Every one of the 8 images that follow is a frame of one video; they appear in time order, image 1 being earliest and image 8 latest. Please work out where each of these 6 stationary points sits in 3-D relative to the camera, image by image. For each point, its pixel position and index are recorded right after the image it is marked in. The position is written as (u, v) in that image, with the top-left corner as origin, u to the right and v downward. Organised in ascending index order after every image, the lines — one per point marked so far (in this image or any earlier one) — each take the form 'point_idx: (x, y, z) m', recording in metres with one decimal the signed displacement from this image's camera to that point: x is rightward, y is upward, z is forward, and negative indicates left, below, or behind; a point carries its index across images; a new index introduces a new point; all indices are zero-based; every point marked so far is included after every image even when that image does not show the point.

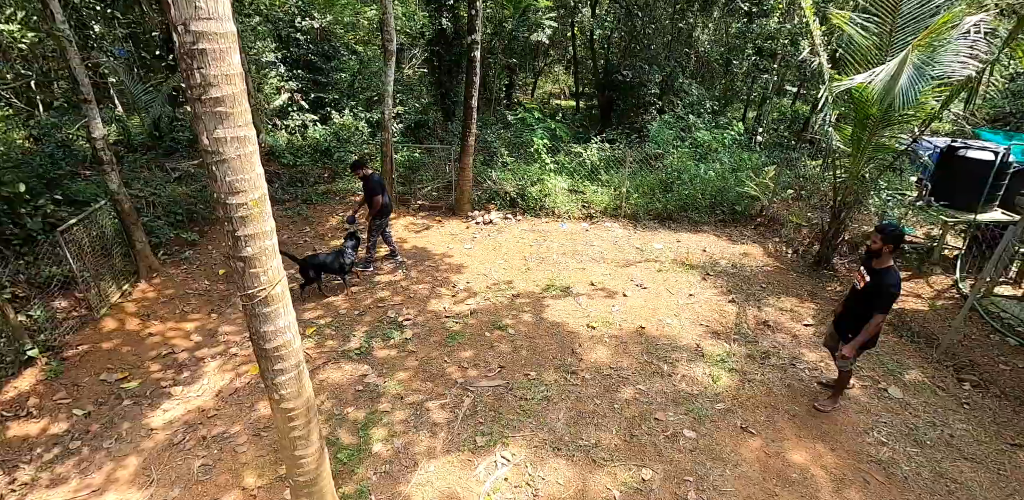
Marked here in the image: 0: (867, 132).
0: (+4.1, +1.4, +5.3) m
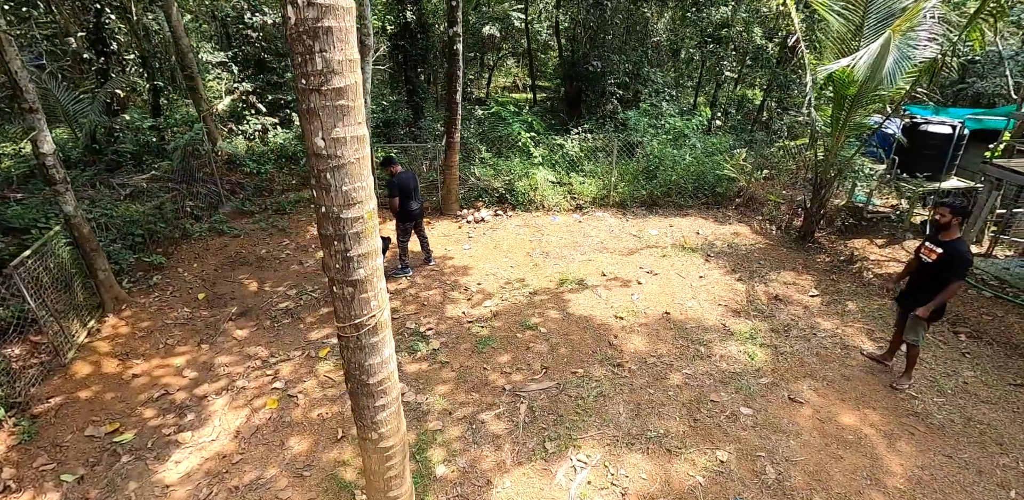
0: (+4.2, +1.7, +5.7) m
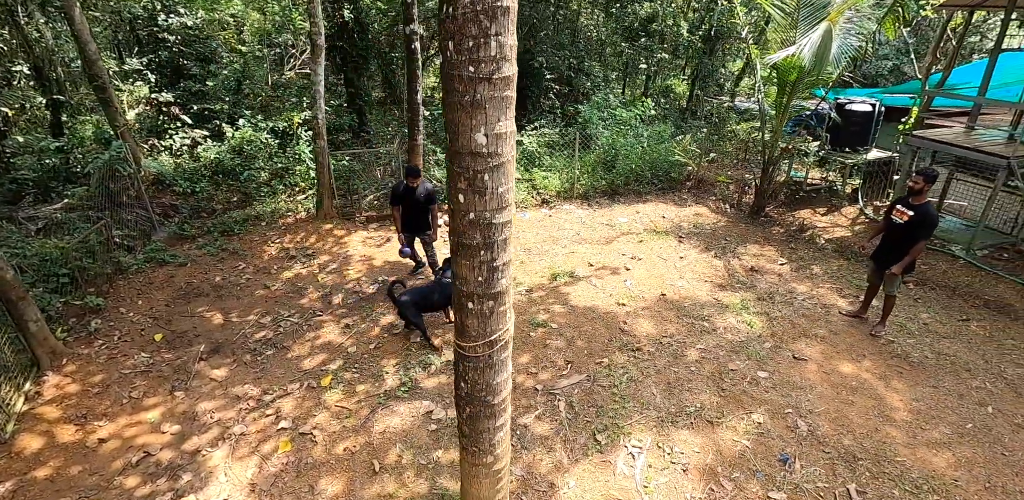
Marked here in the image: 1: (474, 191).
0: (+3.9, +2.2, +6.4) m
1: (-0.1, +0.2, +1.6) m
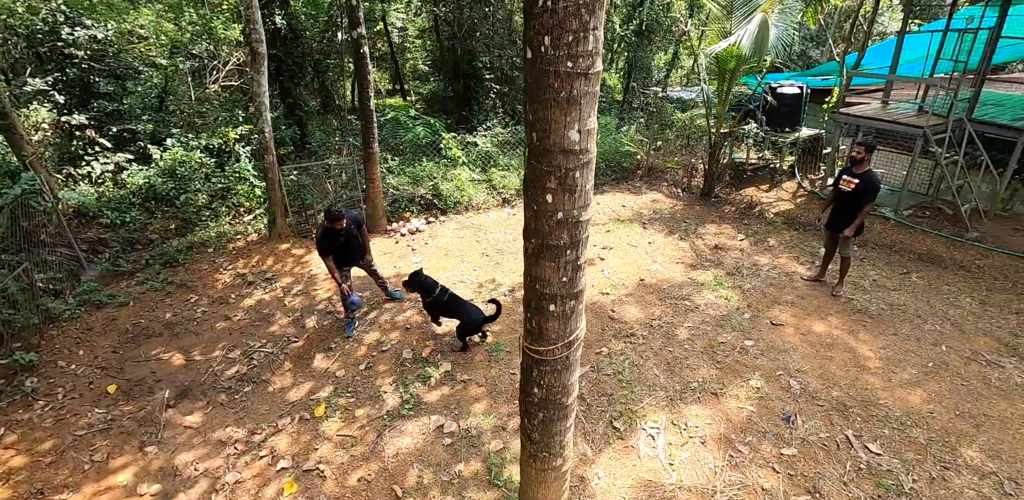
0: (+3.3, +2.5, +6.8) m
1: (+0.2, +0.2, +1.6) m
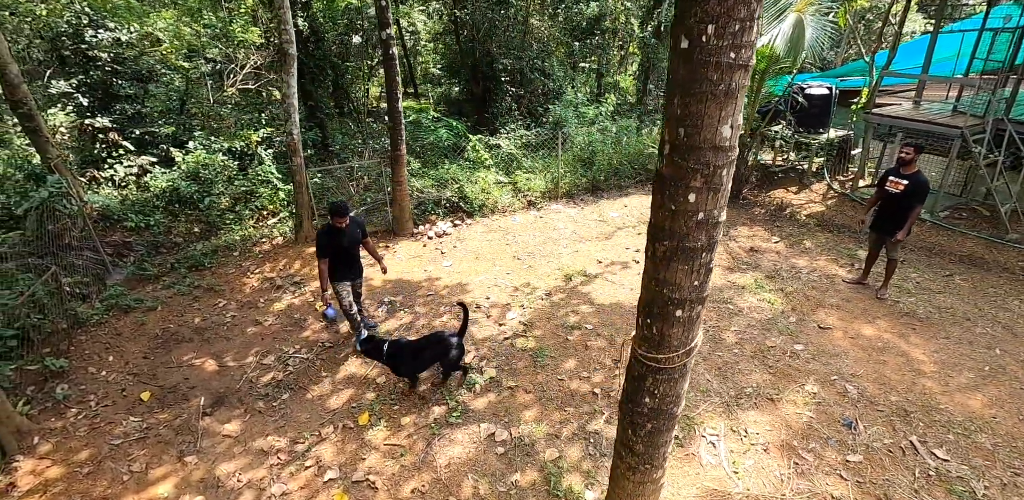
0: (+3.7, +2.5, +6.8) m
1: (+0.6, +0.2, +1.5) m
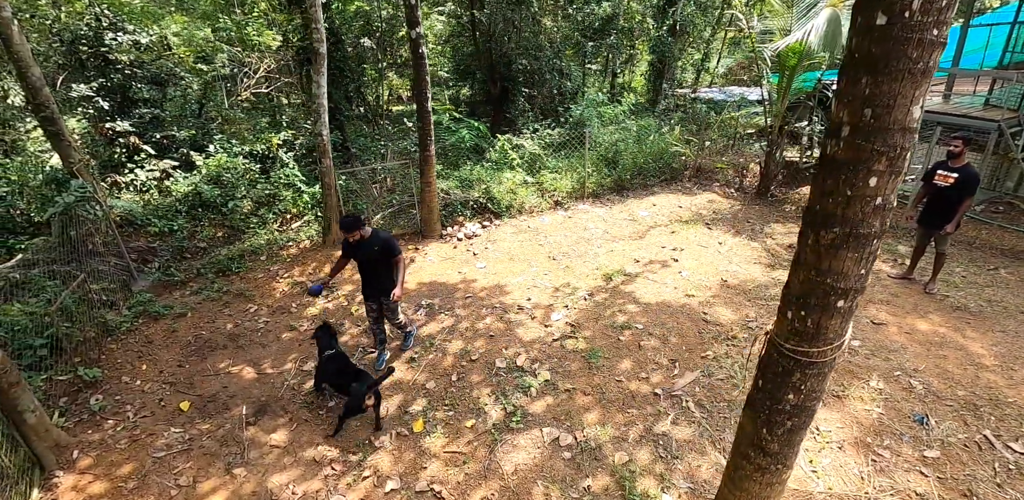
0: (+4.1, +2.5, +6.7) m
1: (+1.2, +0.2, +1.4) m
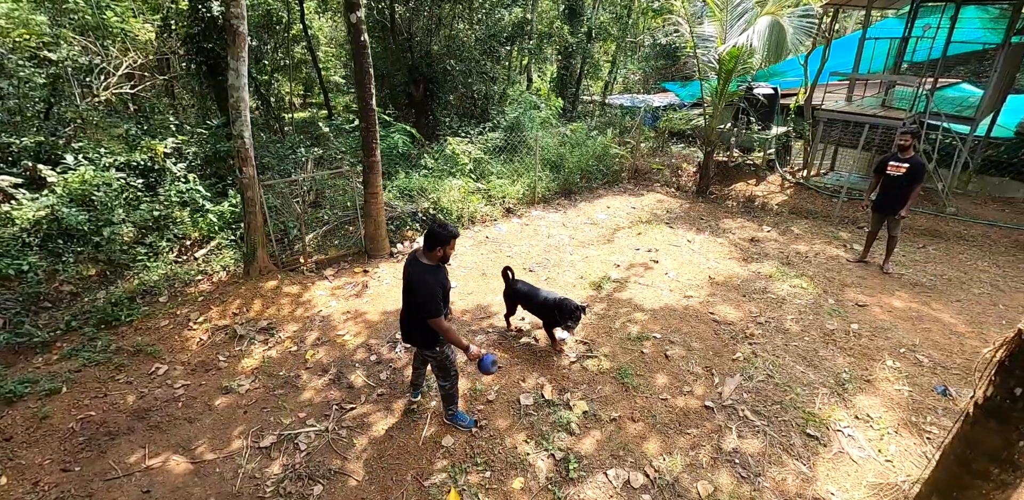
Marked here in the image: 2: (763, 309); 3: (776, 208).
0: (+3.4, +2.6, +7.1) m
1: (+2.0, +0.3, +1.1) m
2: (+2.7, -0.7, +4.8) m
3: (+4.2, +0.7, +7.2) m
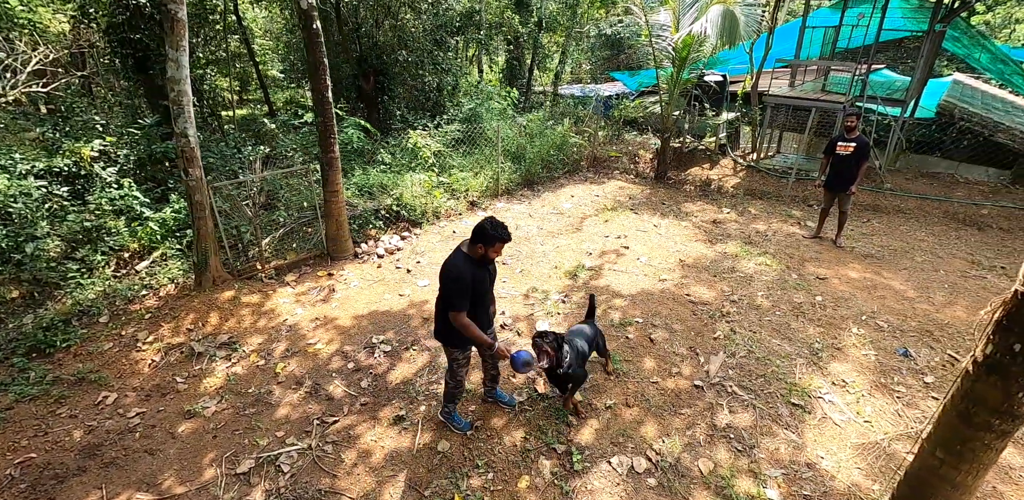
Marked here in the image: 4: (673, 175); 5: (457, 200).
0: (+2.7, +2.9, +7.3) m
1: (+2.1, +0.5, +1.2) m
2: (+2.5, -0.4, +5.0) m
3: (+3.7, +1.0, +7.5) m
4: (+3.0, +1.4, +8.2) m
5: (-0.8, +0.8, +7.0) m
